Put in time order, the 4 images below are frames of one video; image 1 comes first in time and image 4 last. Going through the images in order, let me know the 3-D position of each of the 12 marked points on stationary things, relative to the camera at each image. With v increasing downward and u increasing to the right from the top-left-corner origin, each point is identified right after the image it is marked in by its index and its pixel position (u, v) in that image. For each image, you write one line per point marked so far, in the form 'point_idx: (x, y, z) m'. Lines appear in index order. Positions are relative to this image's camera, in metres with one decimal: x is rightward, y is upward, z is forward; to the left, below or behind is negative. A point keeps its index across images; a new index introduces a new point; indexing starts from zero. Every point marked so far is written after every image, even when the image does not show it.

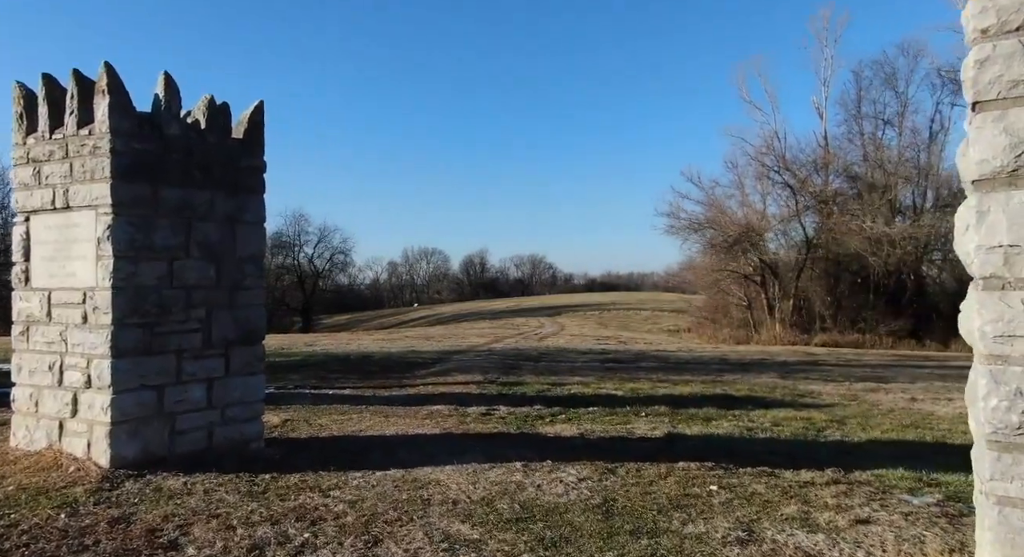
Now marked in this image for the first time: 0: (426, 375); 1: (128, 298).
0: (-1.7, -1.9, +14.0) m
1: (-2.4, -0.1, +4.4) m
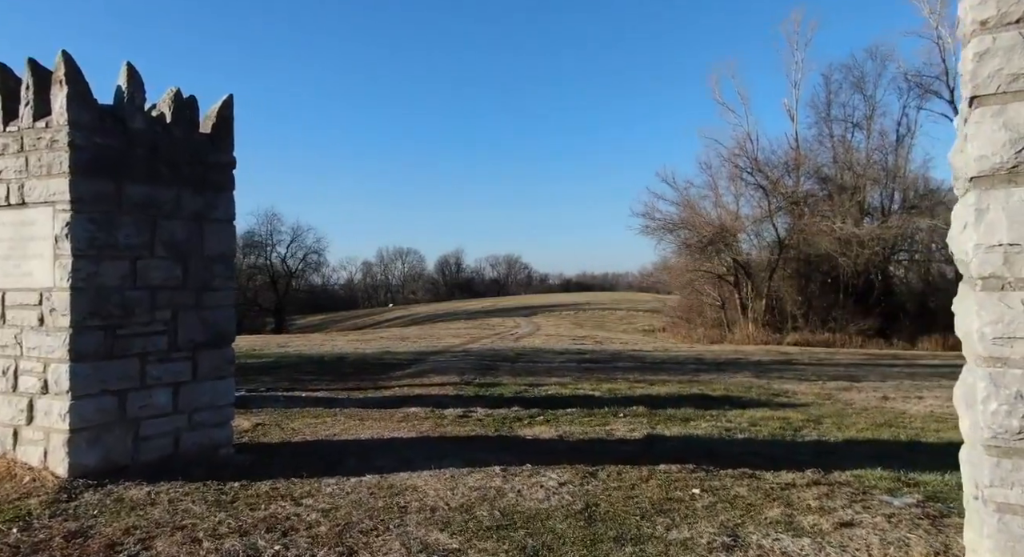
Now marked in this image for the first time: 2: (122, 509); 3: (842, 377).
0: (-2.2, -1.9, +13.8) m
1: (-2.5, -0.1, +4.2) m
2: (-2.1, -1.2, +3.7) m
3: (+7.7, -2.3, +16.3) m
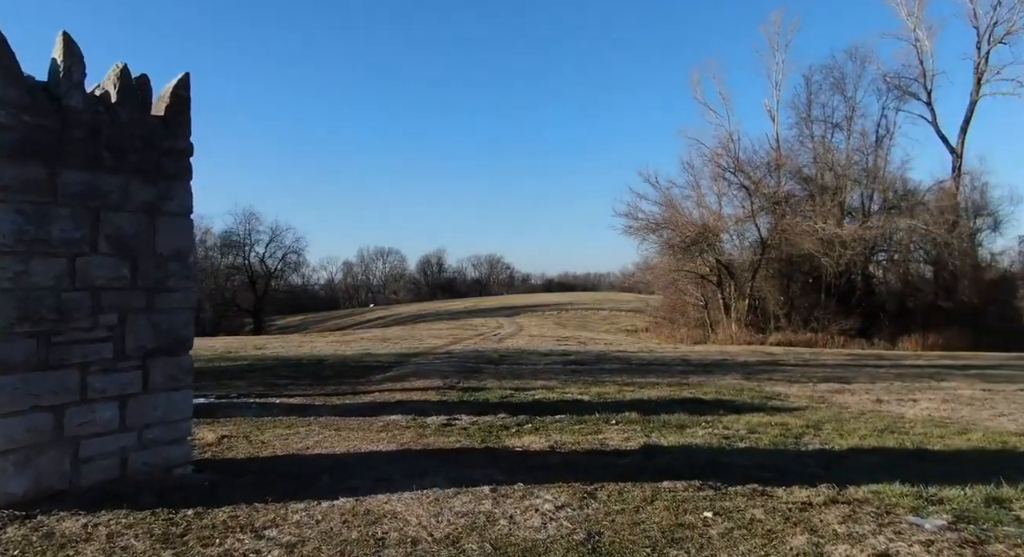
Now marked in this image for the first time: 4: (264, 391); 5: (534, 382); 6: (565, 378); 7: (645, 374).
0: (-2.5, -1.9, +13.3) m
1: (-2.6, -0.1, +3.6) m
2: (-2.1, -1.2, +3.2) m
3: (+7.4, -2.3, +16.1) m
4: (-4.1, -1.8, +11.4) m
5: (+0.4, -2.0, +13.1) m
6: (+1.1, -2.0, +14.2) m
7: (+3.0, -2.2, +15.8) m
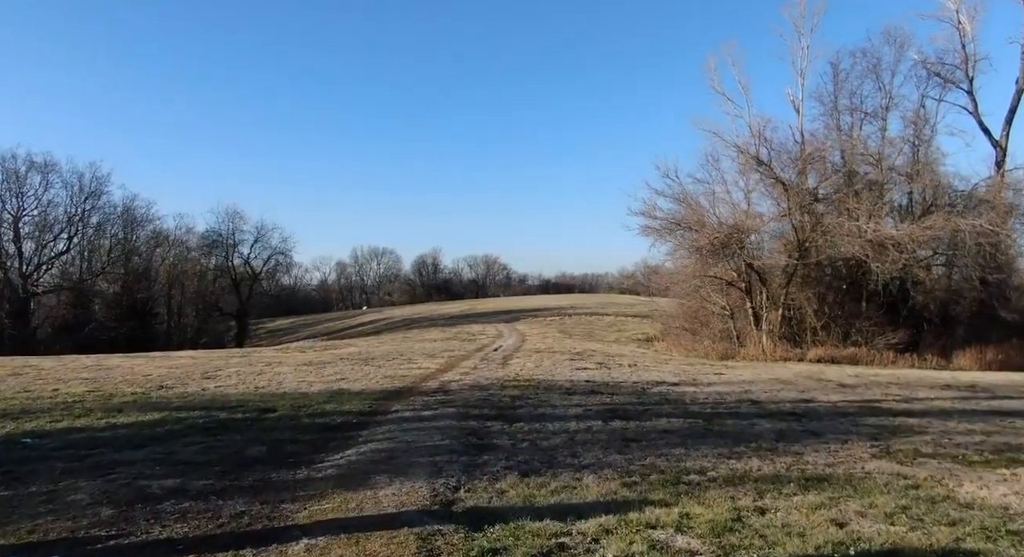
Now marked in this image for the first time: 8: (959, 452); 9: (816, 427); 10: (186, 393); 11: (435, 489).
0: (-2.1, -2.3, +8.0) m
1: (-2.1, -0.5, -1.6) m
2: (-1.7, -1.6, -2.0) m
3: (+7.7, -2.7, +10.9) m
4: (-3.7, -2.2, +6.2) m
5: (+0.8, -2.3, +8.0) m
6: (+1.4, -2.4, +9.0) m
7: (+3.4, -2.6, +10.6) m
8: (+6.8, -2.6, +10.6) m
9: (+5.6, -2.7, +12.8) m
10: (-8.0, -2.8, +16.9) m
11: (-0.8, -2.2, +7.4) m
